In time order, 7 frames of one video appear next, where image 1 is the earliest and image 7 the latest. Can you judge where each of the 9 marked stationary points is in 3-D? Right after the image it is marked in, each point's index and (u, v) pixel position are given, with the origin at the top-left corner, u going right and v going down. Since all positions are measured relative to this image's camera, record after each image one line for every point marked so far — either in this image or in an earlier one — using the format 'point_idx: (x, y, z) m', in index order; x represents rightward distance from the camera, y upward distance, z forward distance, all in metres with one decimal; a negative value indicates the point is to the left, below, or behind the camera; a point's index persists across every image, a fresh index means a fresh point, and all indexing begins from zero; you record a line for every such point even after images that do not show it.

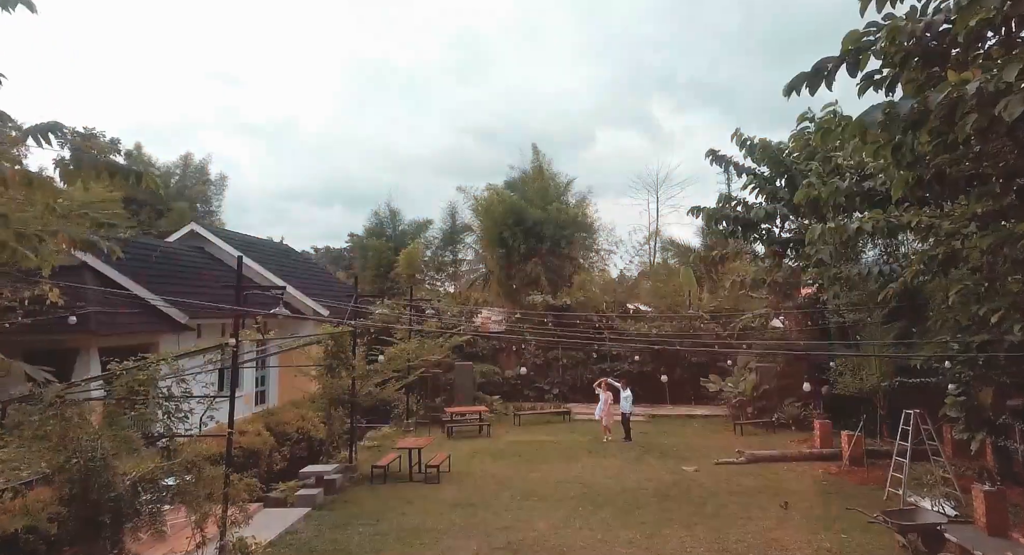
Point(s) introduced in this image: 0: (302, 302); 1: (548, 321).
0: (-4.2, -0.5, +14.5) m
1: (+0.9, -1.0, +17.2) m
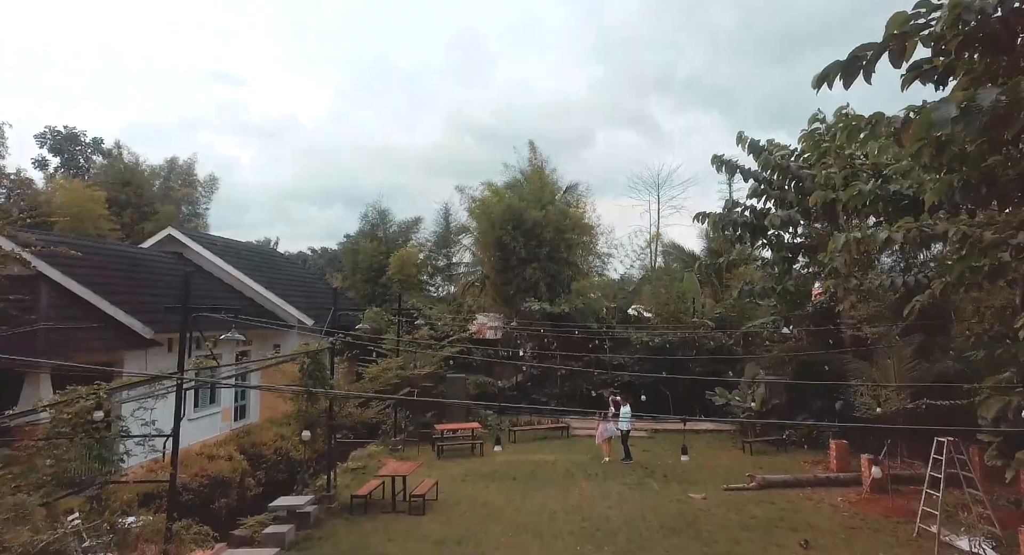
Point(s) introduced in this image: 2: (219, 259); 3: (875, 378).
0: (-4.3, -0.6, +13.8) m
1: (+0.8, -1.2, +16.5) m
2: (-5.6, +0.3, +13.8) m
3: (+5.6, -1.5, +11.2) m
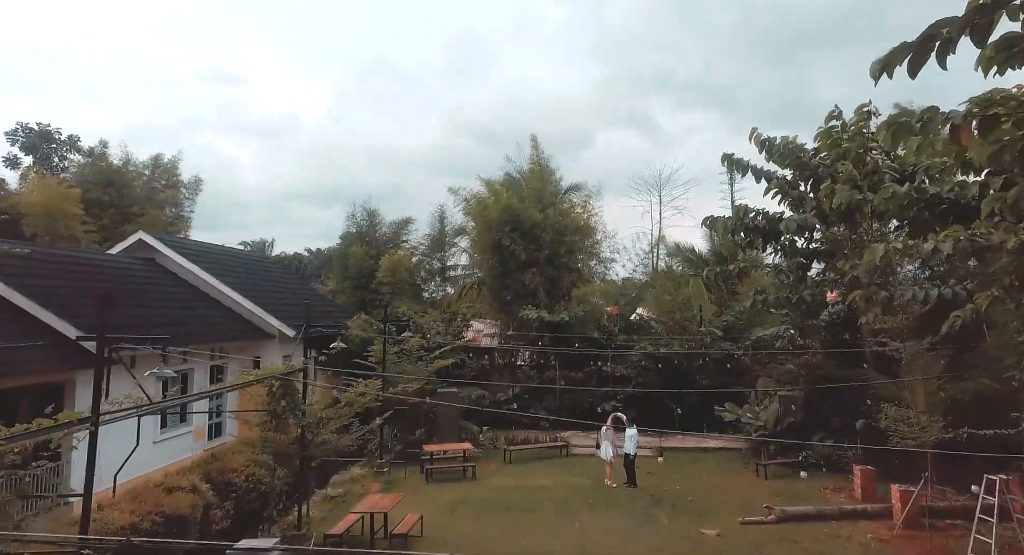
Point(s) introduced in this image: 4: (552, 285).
0: (-4.3, -0.8, +12.9) m
1: (+0.7, -1.3, +15.6) m
2: (-5.7, +0.2, +12.9) m
3: (+5.5, -1.7, +10.3) m
4: (+0.9, -0.2, +16.2) m
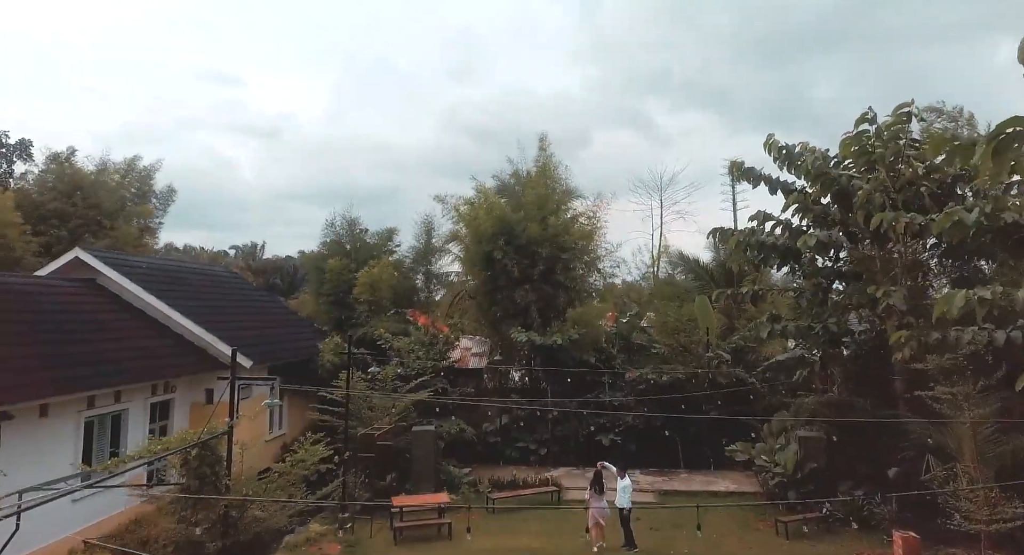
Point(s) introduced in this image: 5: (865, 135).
0: (-4.6, -1.1, +11.4) m
1: (+0.5, -1.7, +14.1) m
2: (-5.9, -0.1, +11.4) m
3: (+5.2, -2.1, +8.8) m
4: (+0.7, -0.5, +14.8) m
5: (+4.9, +2.0, +10.1) m
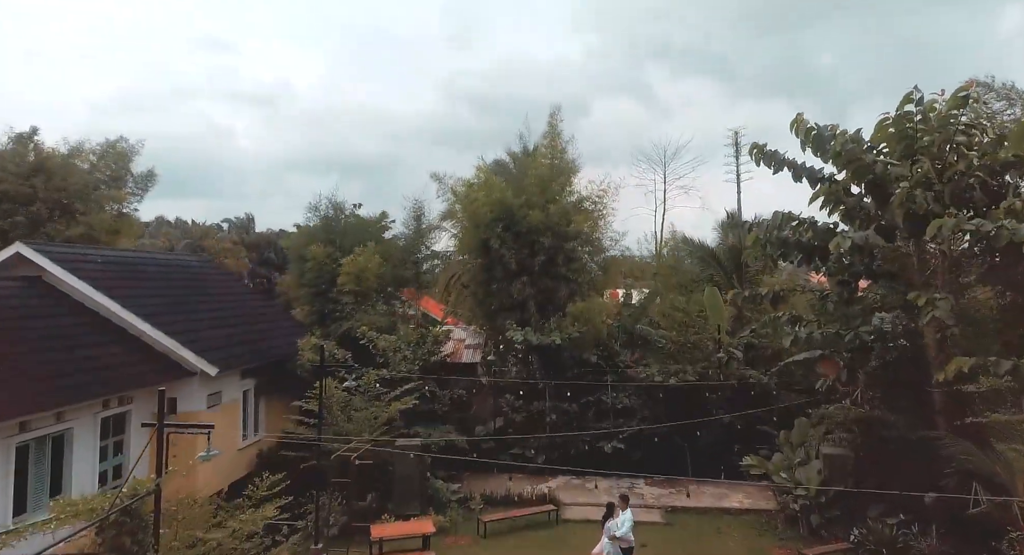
0: (-4.7, -1.1, +10.3) m
1: (+0.4, -1.5, +13.0) m
2: (-6.0, -0.1, +10.3) m
3: (+5.2, -2.2, +7.7) m
4: (+0.6, -0.4, +13.6) m
5: (+4.8, +2.0, +8.9) m
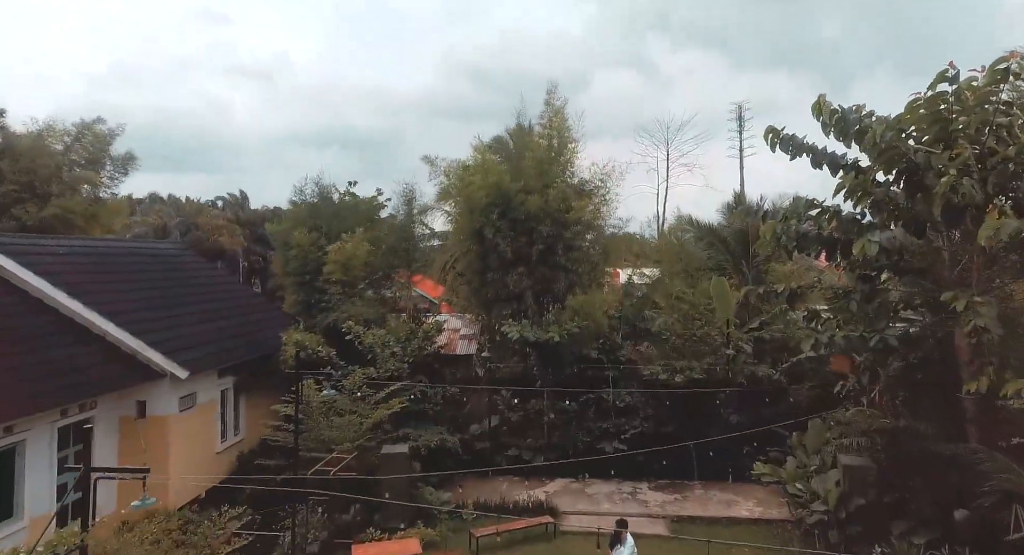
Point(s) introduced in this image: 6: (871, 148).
0: (-4.7, -1.0, +9.5) m
1: (+0.3, -1.4, +12.3) m
2: (-6.1, -0.1, +9.5) m
3: (+5.1, -2.2, +7.0) m
4: (+0.5, -0.2, +12.8) m
5: (+4.7, +2.0, +8.0) m
6: (+4.0, +1.5, +8.1) m
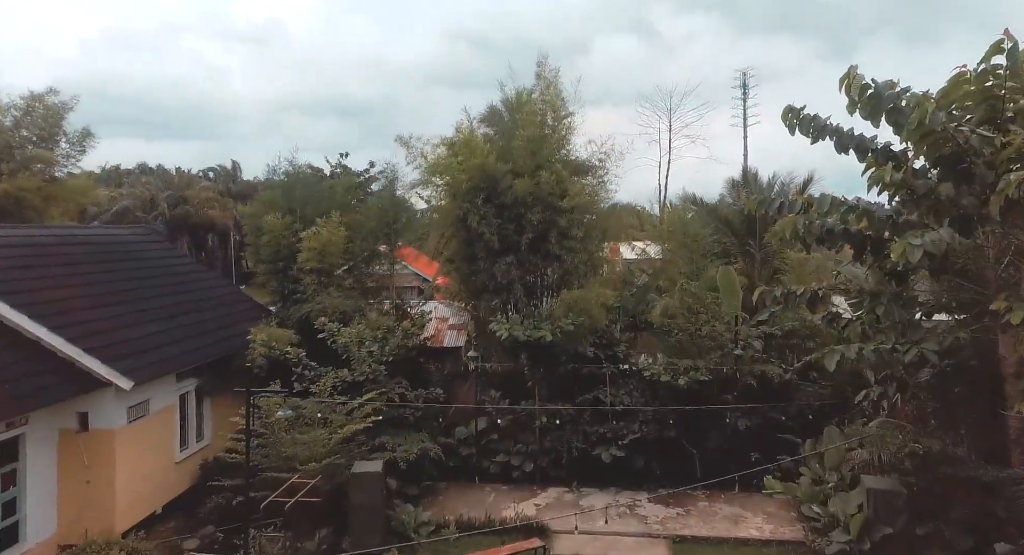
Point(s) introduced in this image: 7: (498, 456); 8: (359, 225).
0: (-4.9, -1.0, +8.5) m
1: (+0.1, -1.2, +11.2) m
2: (-6.2, 0.0, +8.4) m
3: (+4.9, -2.3, +6.0) m
4: (+0.3, 0.0, +11.7) m
5: (+4.6, +1.9, +6.9) m
6: (+3.8, +1.4, +7.0) m
7: (-0.2, -2.8, +11.2) m
8: (-2.9, +1.0, +13.8) m
